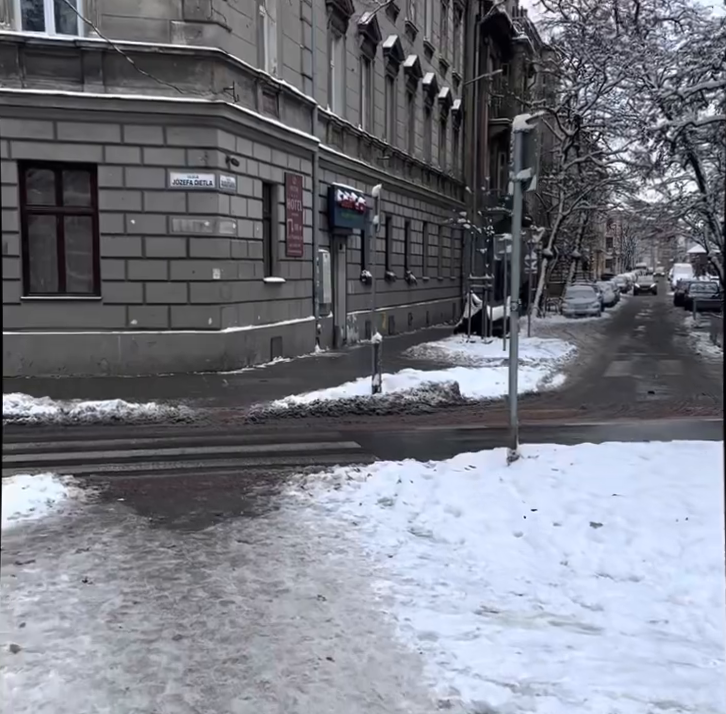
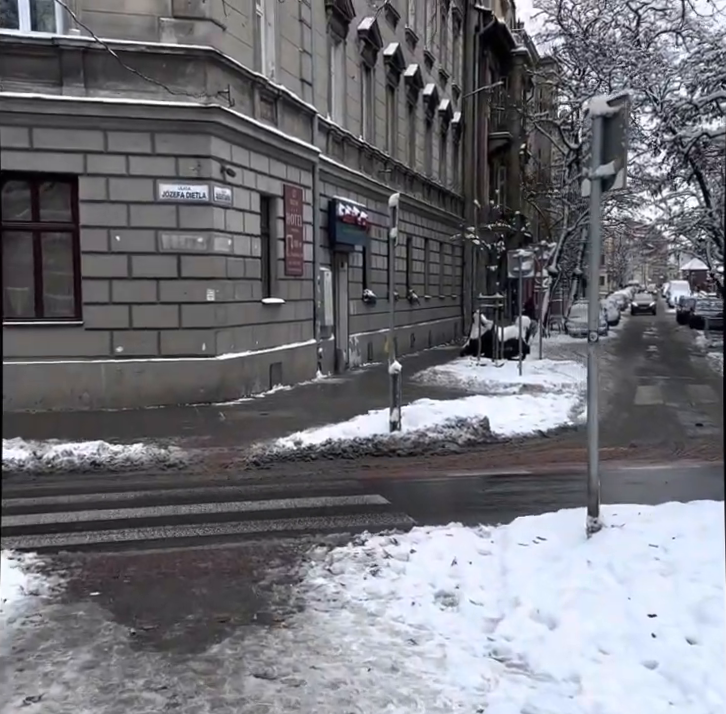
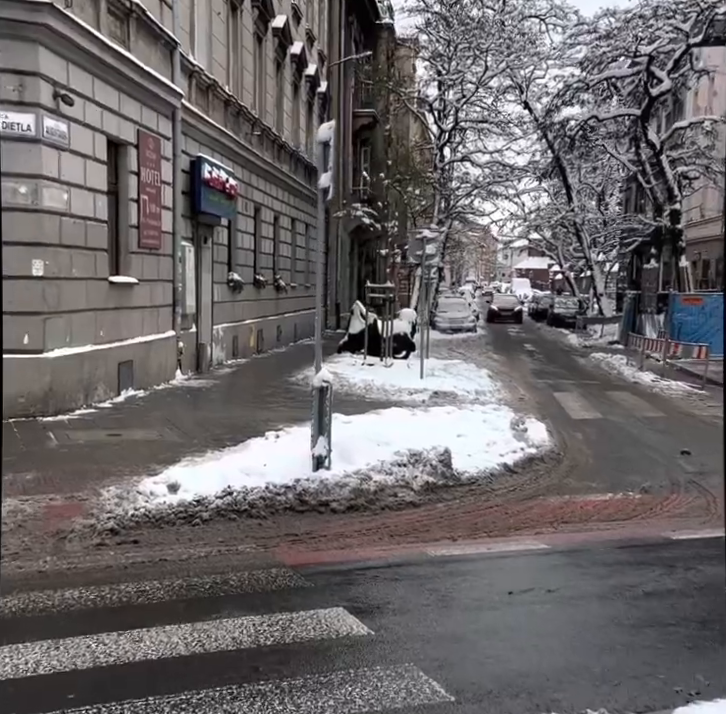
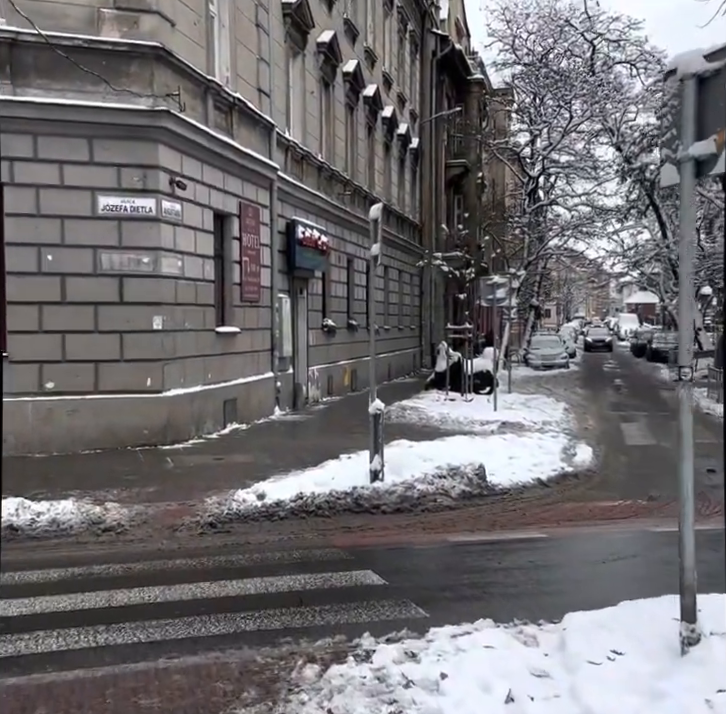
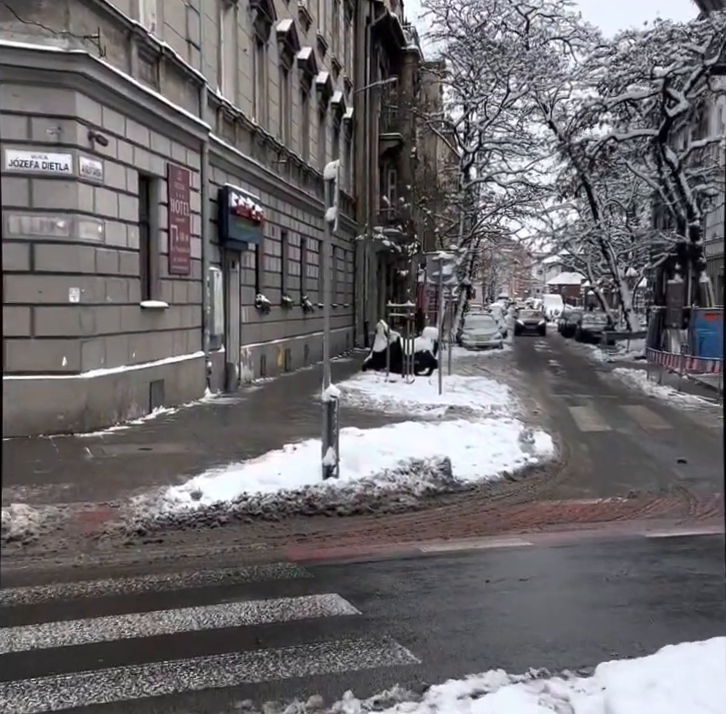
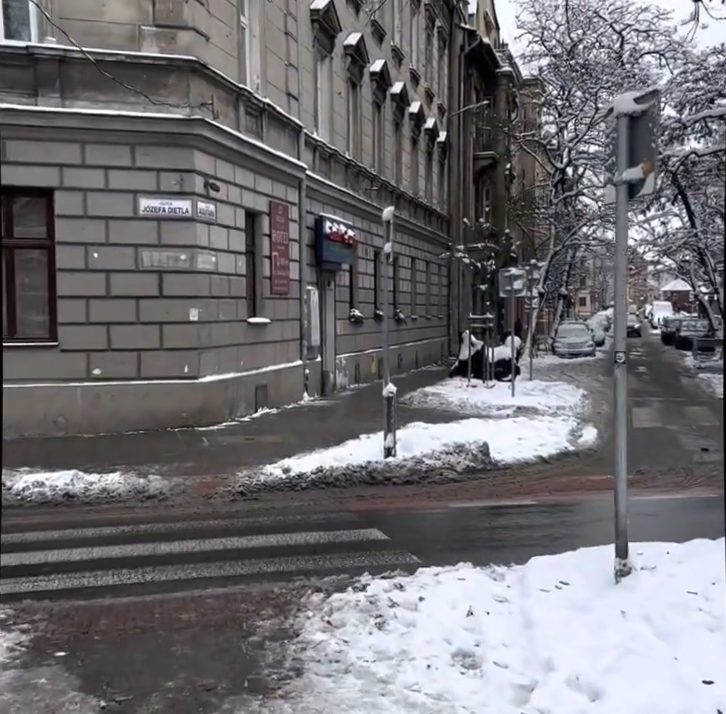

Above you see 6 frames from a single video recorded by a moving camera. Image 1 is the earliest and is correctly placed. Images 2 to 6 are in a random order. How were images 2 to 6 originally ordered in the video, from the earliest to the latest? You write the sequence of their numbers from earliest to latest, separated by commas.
2, 6, 4, 5, 3
